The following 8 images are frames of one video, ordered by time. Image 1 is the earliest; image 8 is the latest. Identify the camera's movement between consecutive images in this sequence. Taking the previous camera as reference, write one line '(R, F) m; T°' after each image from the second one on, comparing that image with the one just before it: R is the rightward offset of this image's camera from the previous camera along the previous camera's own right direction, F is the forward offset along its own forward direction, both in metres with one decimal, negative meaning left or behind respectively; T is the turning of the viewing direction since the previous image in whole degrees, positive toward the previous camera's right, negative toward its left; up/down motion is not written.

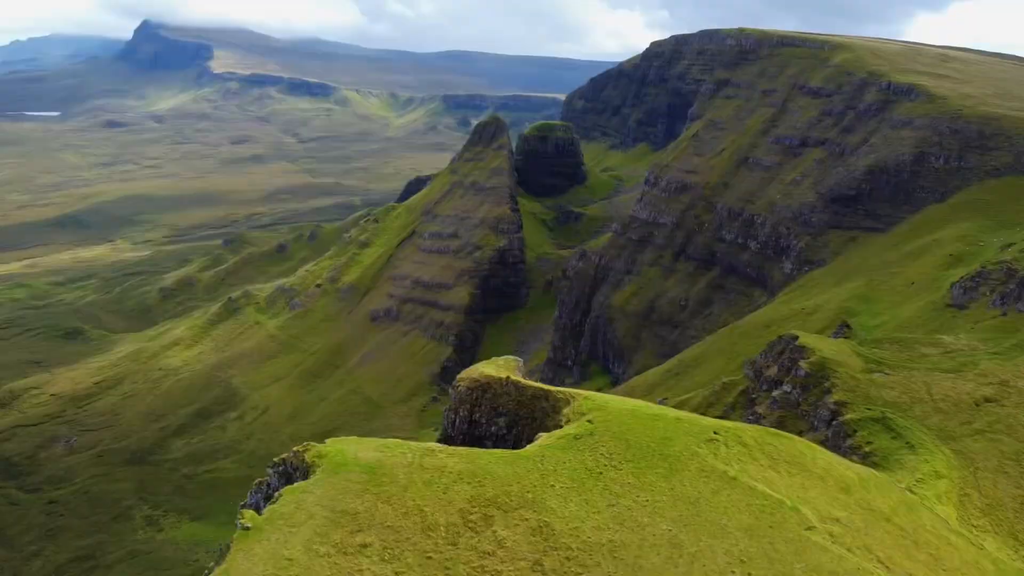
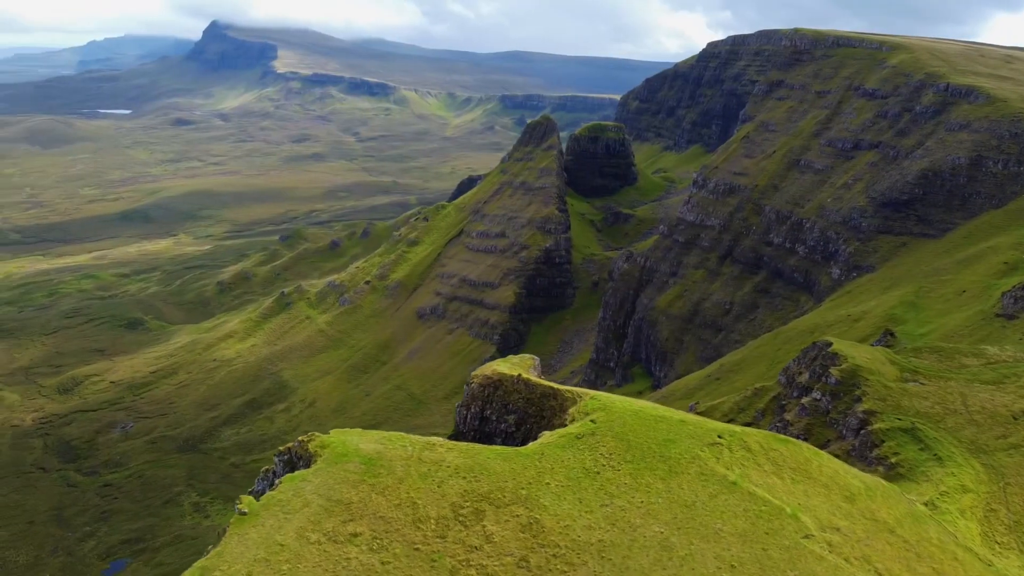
(+2.0, -0.1) m; -4°
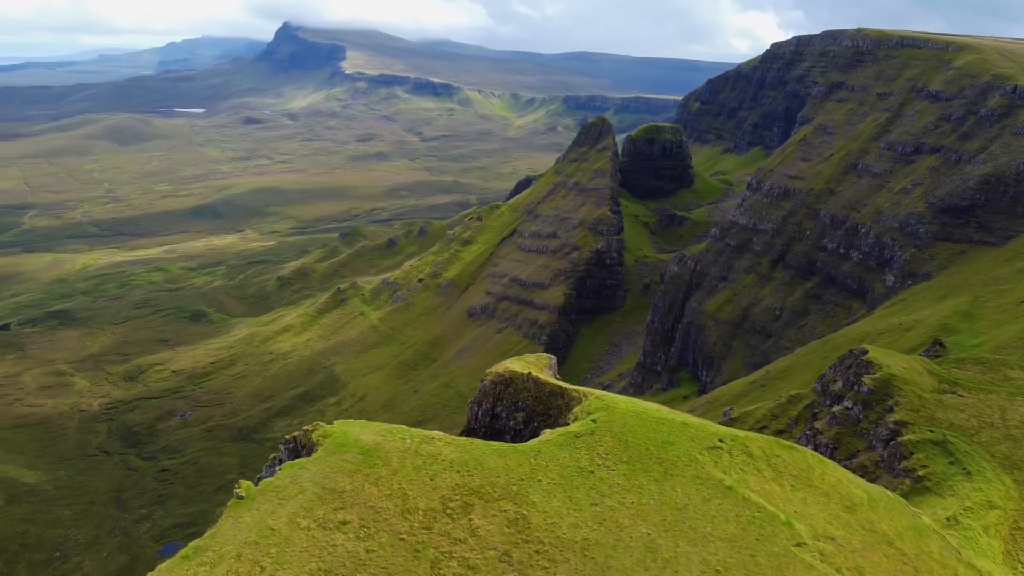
(+2.3, -0.2) m; -4°
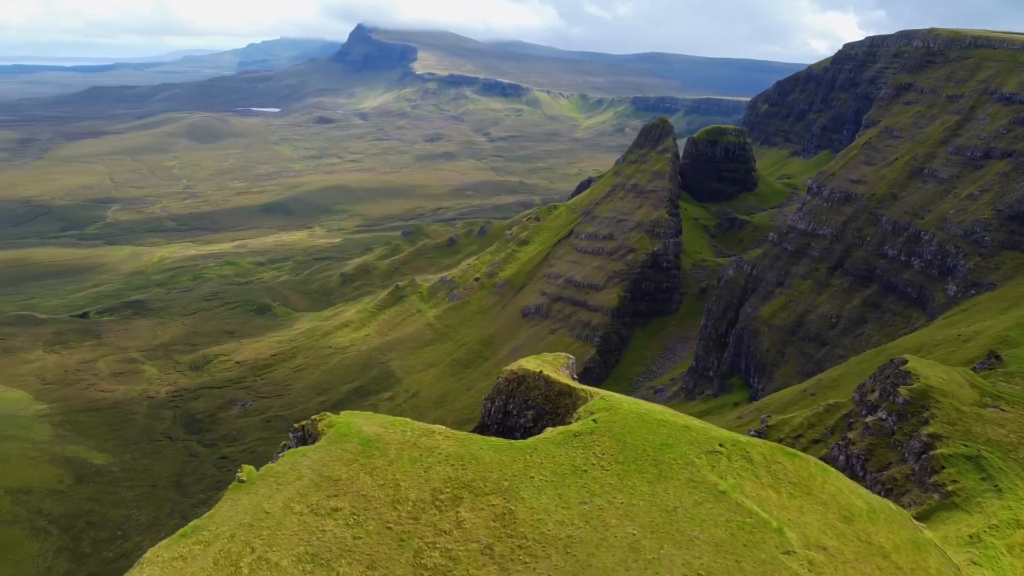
(+2.5, -0.3) m; -5°
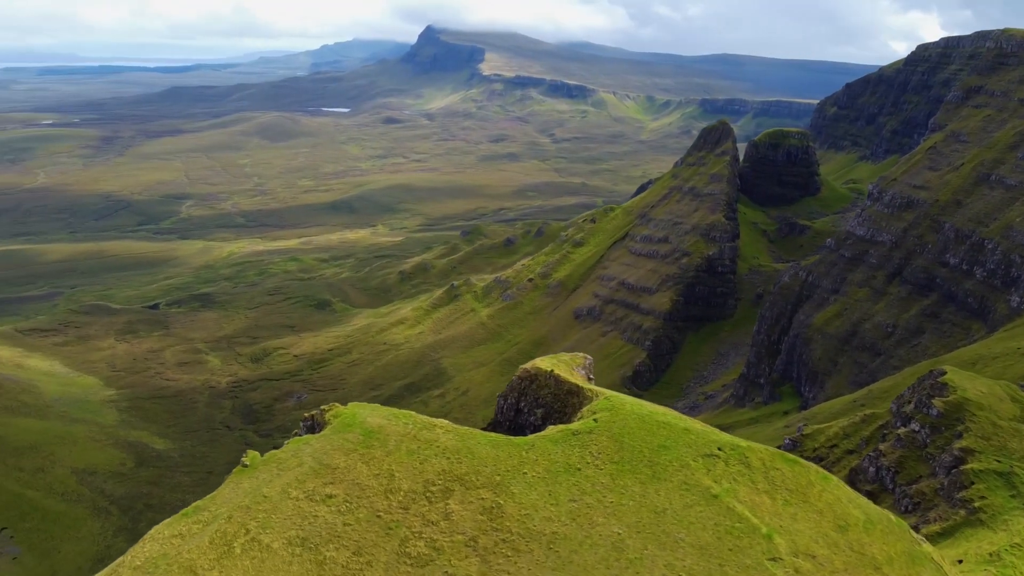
(+2.4, -0.3) m; -4°
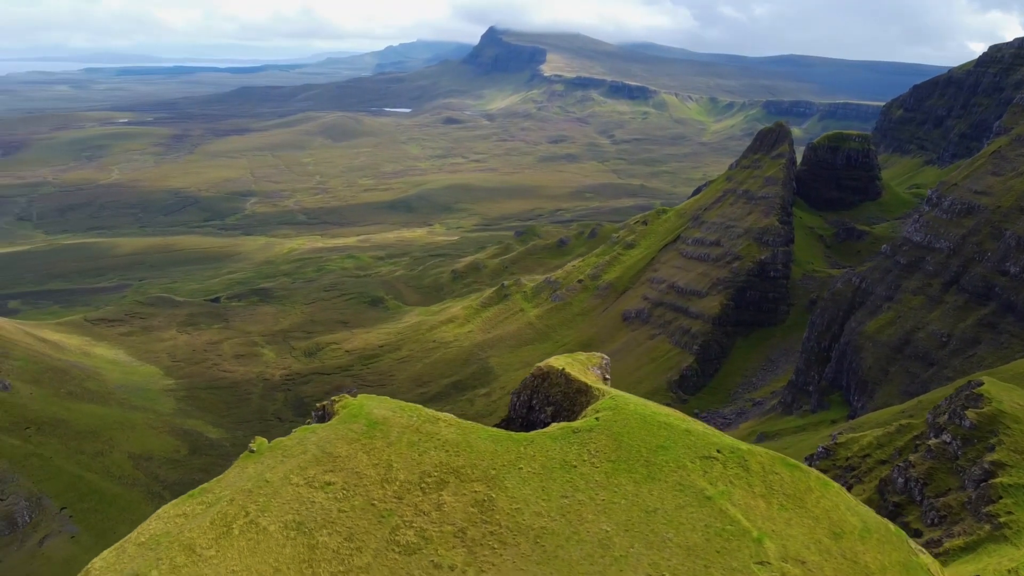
(+2.2, -0.3) m; -4°
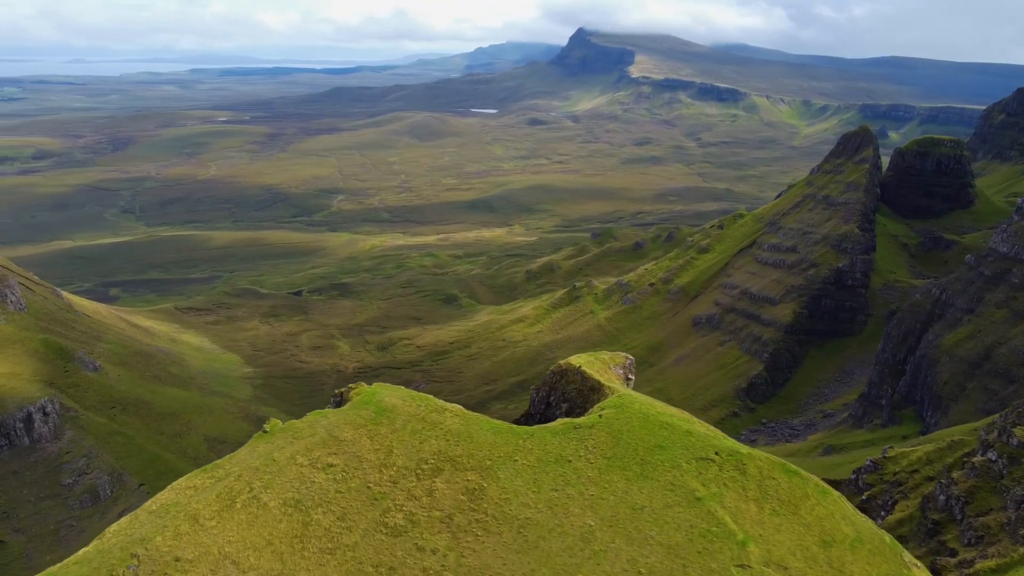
(+3.1, -0.5) m; -6°
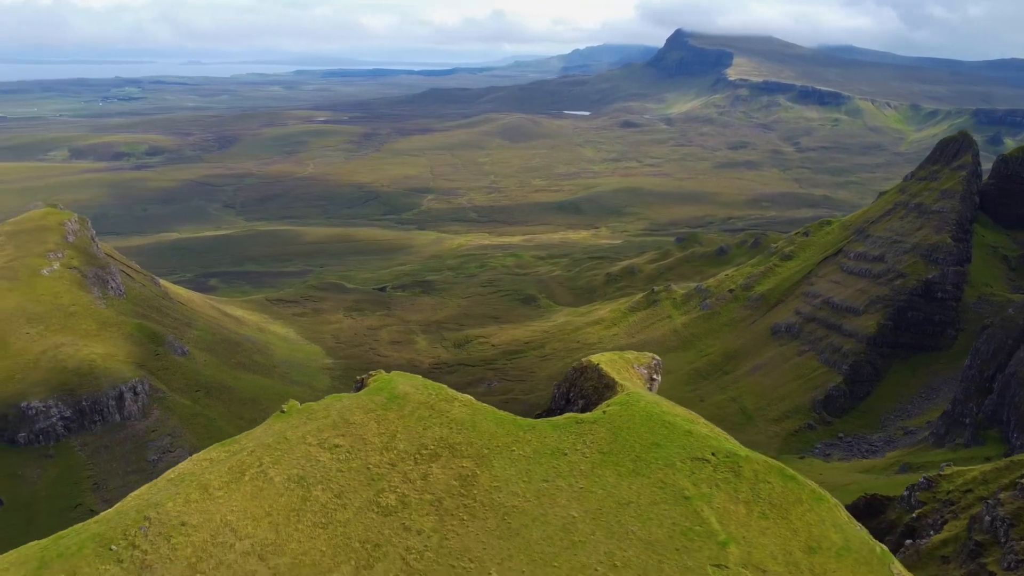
(+3.4, -0.6) m; -6°
